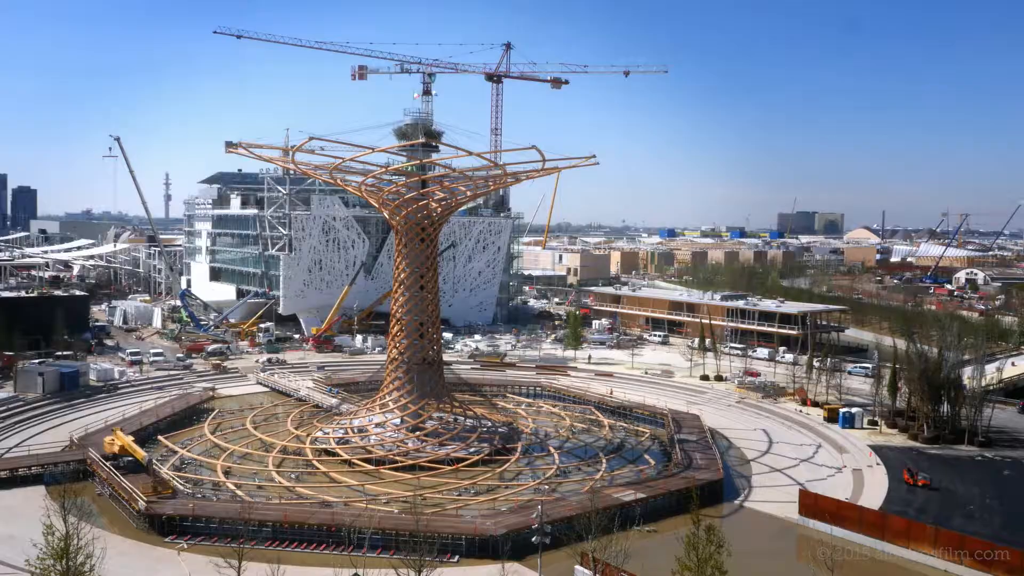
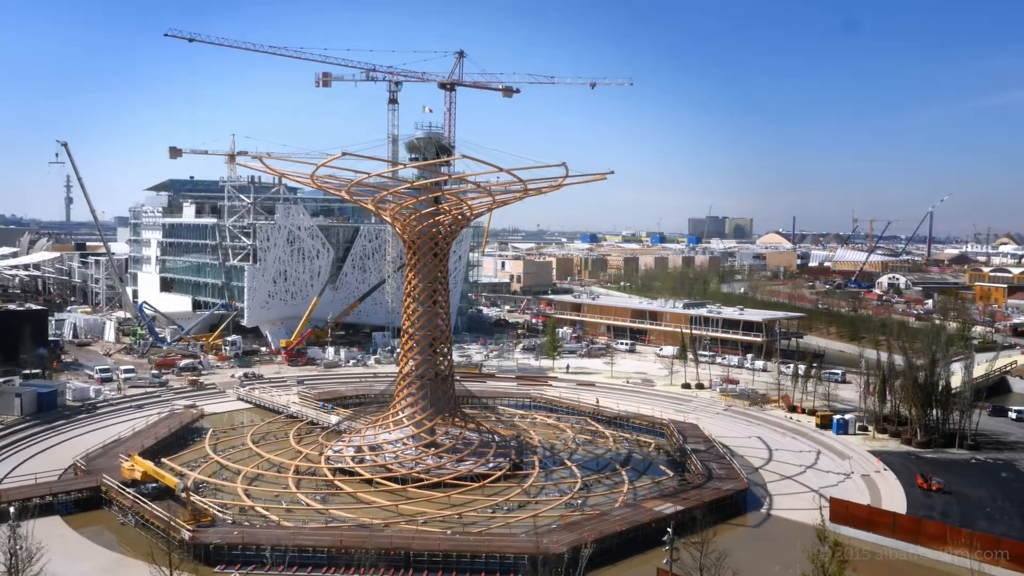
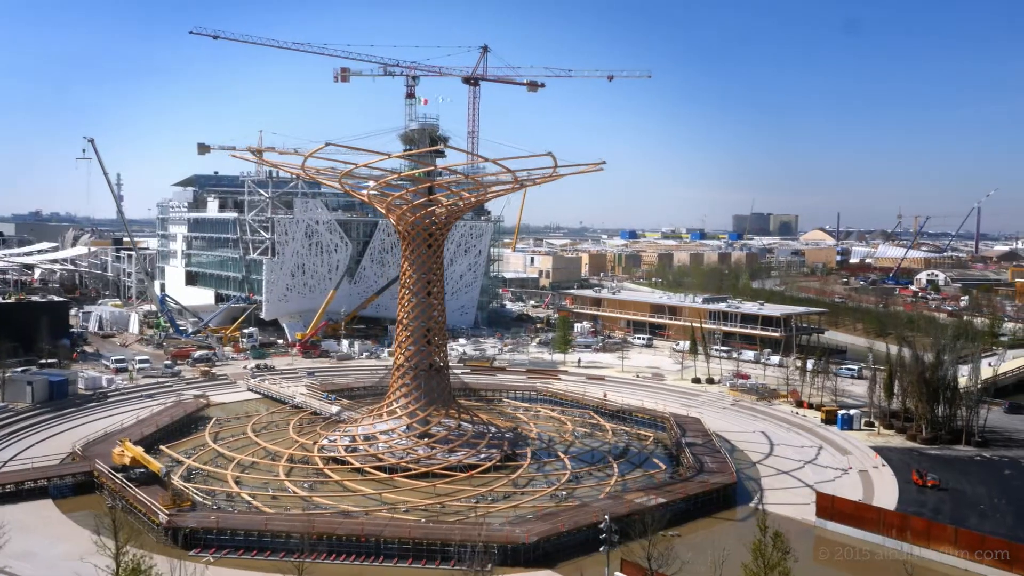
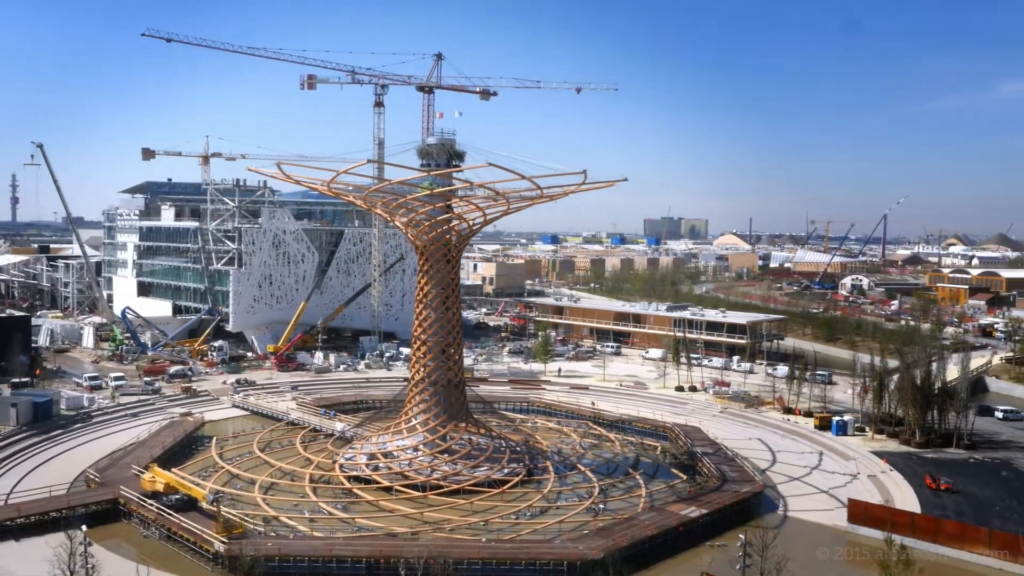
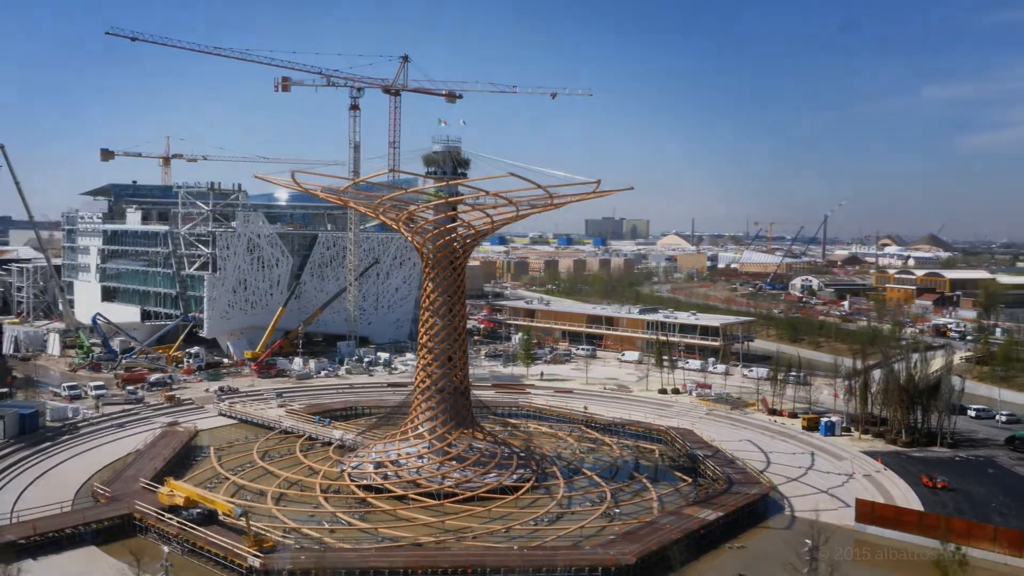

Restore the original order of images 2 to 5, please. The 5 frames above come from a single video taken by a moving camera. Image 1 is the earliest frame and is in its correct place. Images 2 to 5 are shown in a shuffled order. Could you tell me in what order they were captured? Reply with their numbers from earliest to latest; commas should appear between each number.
3, 2, 4, 5
